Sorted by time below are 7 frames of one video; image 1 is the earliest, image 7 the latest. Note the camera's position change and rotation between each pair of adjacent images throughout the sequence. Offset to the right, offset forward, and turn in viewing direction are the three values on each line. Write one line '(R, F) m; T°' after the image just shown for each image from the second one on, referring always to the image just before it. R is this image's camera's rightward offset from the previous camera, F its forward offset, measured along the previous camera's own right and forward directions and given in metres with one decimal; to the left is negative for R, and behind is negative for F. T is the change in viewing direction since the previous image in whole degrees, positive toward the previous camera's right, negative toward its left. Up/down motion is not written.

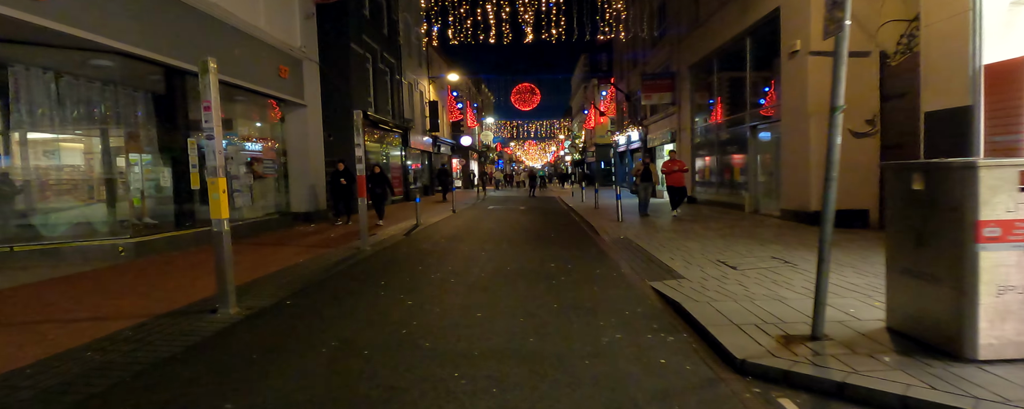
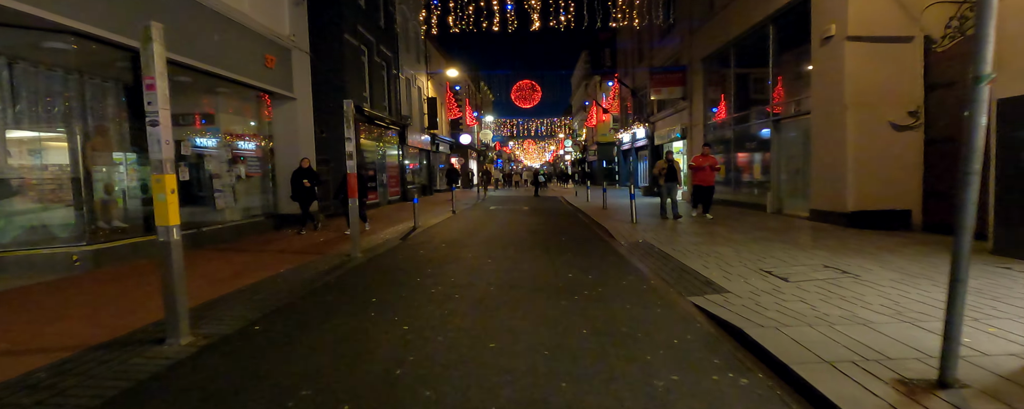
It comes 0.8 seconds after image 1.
(-0.2, +1.0) m; 0°
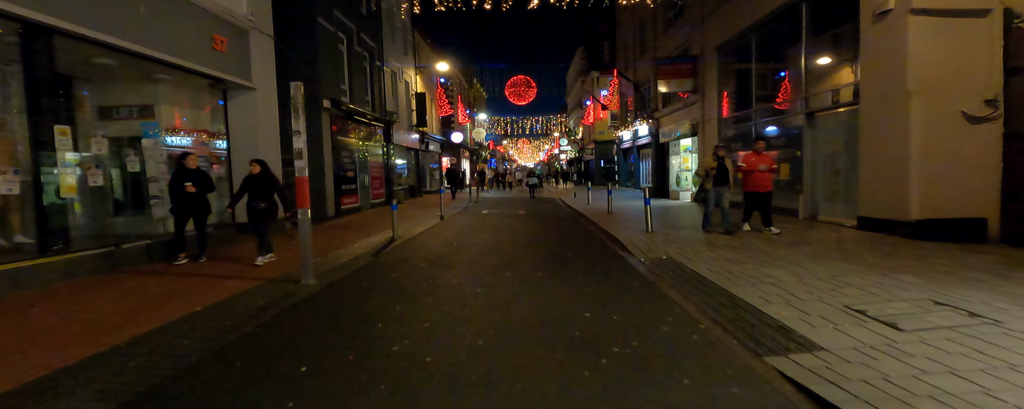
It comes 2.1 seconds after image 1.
(0.0, +1.8) m; +1°
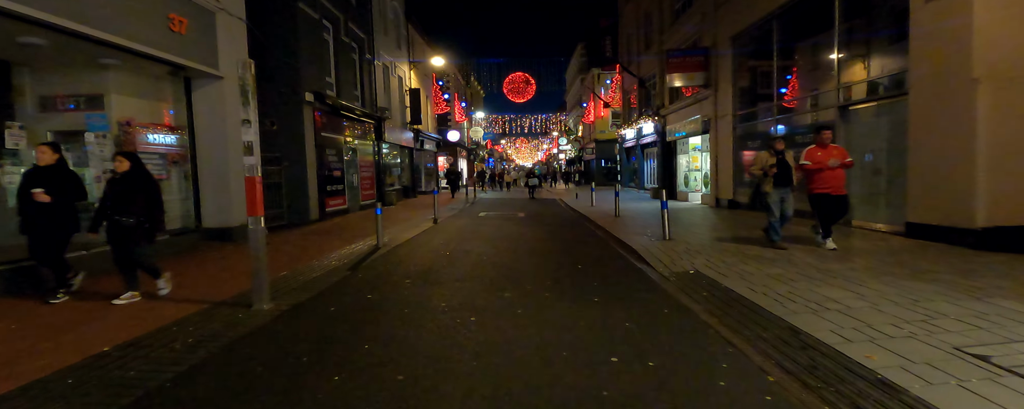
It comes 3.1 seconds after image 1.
(0.0, +1.2) m; 0°
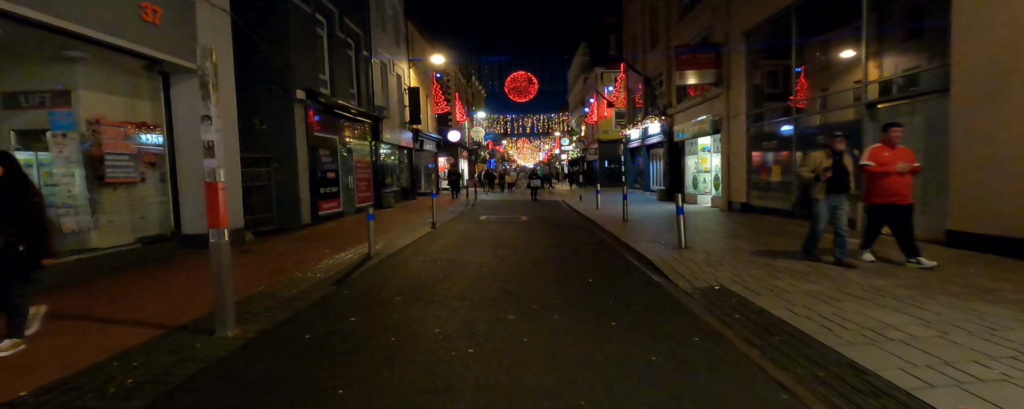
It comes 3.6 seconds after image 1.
(0.0, +0.7) m; 0°
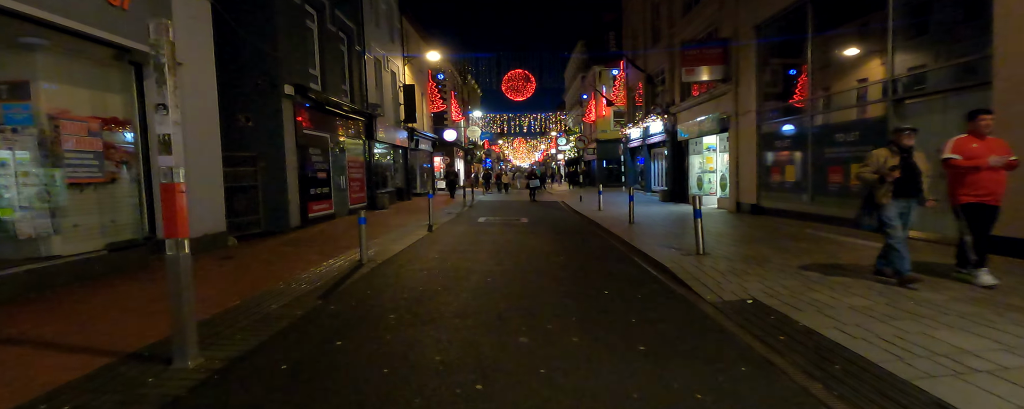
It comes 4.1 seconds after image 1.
(-0.1, +0.7) m; +1°
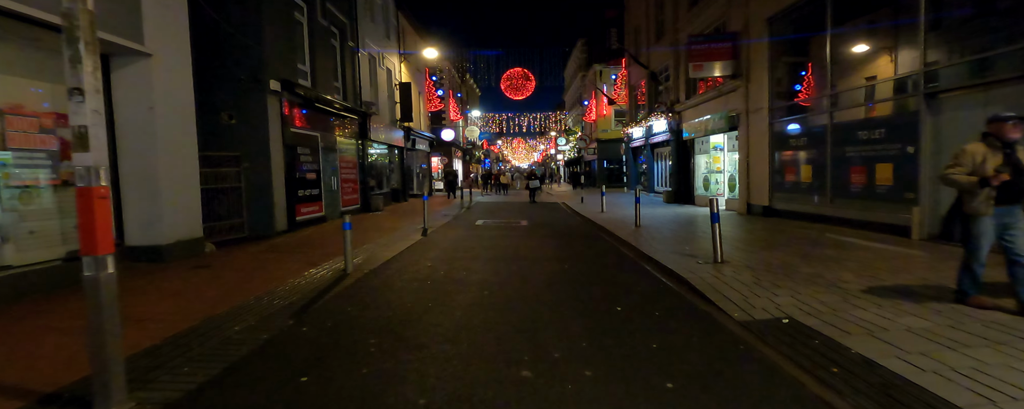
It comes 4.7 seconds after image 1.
(0.0, +0.7) m; 0°
